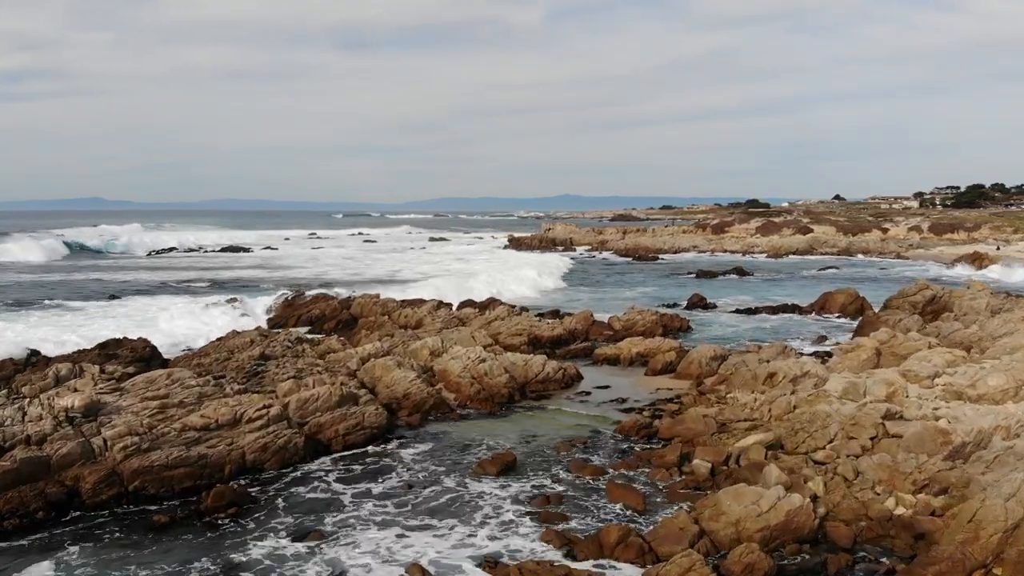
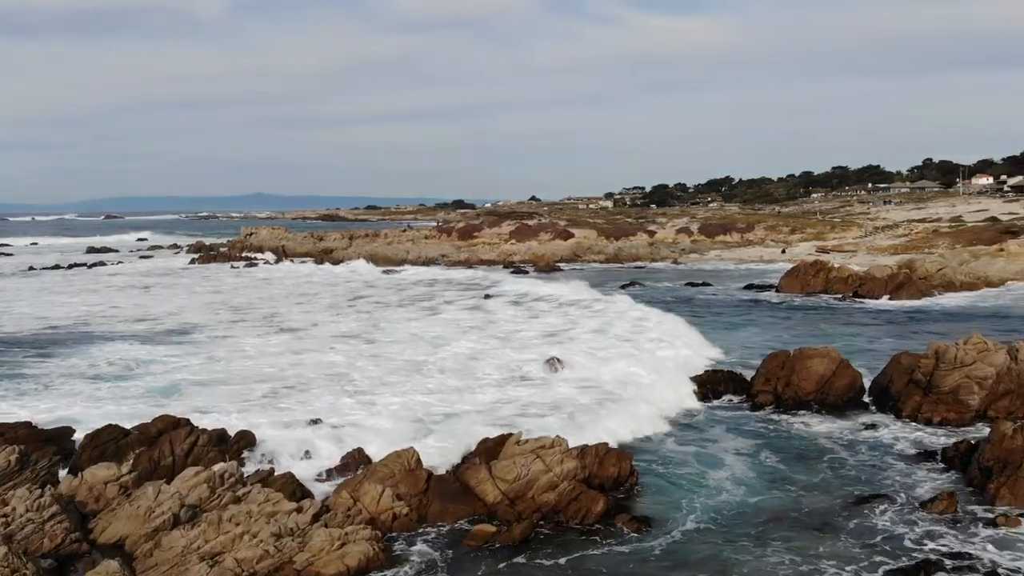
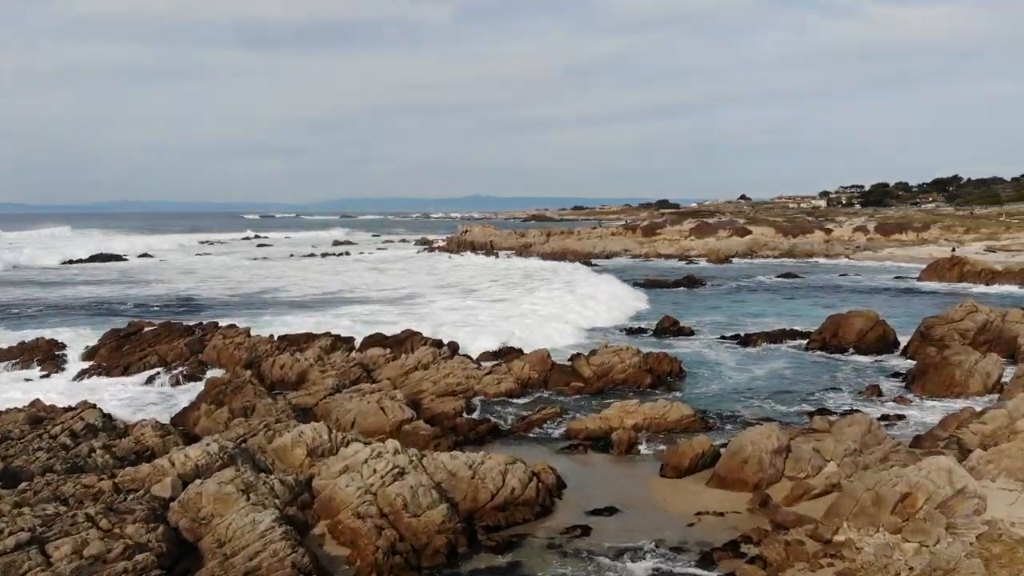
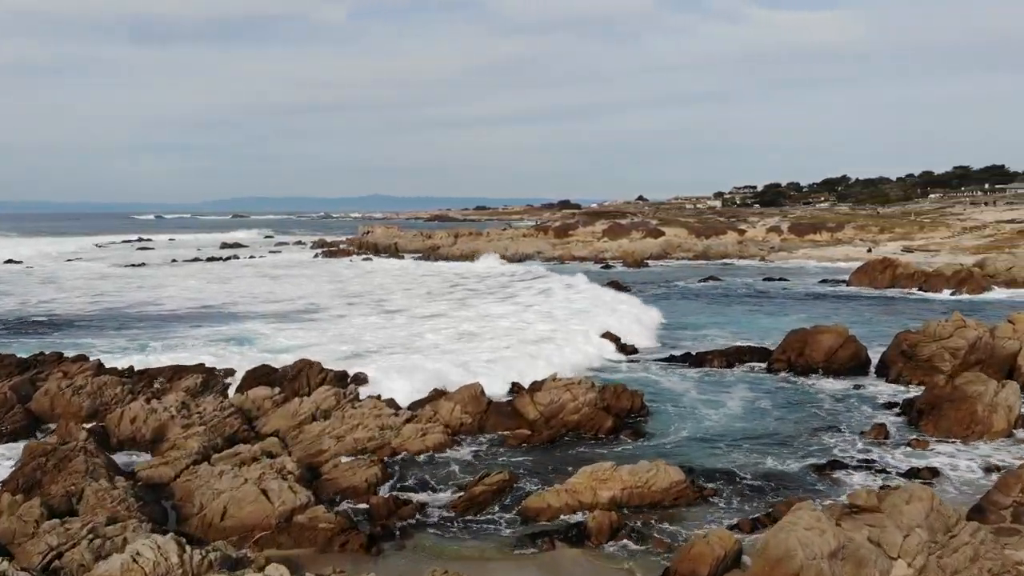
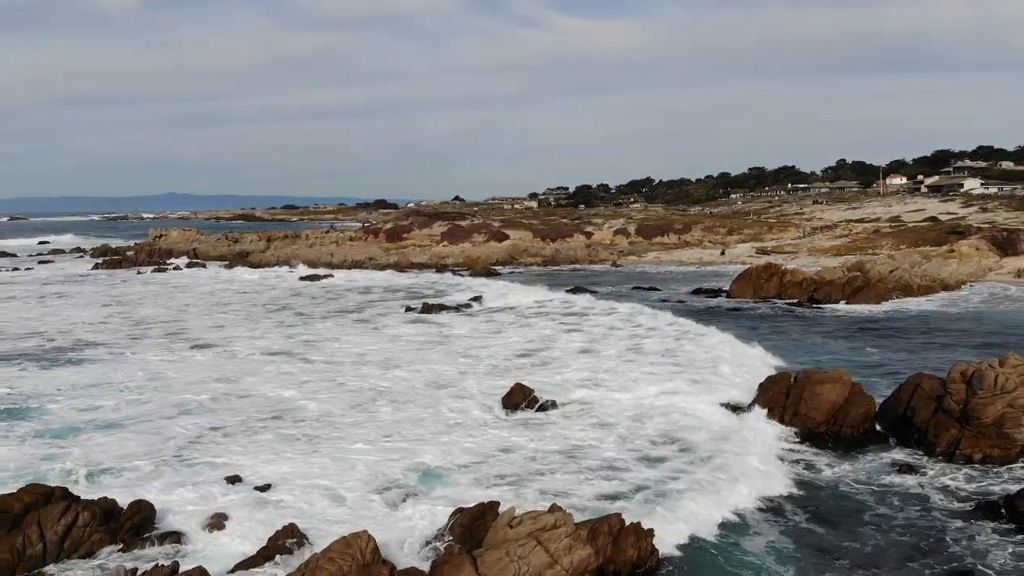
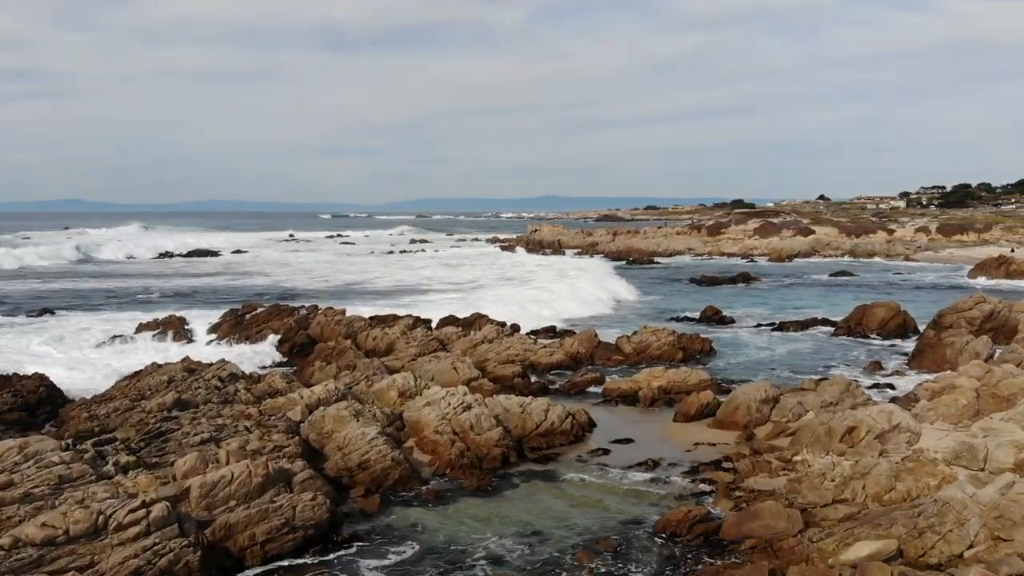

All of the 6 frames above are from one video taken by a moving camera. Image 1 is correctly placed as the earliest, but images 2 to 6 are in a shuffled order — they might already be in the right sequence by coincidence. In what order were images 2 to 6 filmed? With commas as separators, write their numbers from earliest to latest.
6, 3, 4, 2, 5
